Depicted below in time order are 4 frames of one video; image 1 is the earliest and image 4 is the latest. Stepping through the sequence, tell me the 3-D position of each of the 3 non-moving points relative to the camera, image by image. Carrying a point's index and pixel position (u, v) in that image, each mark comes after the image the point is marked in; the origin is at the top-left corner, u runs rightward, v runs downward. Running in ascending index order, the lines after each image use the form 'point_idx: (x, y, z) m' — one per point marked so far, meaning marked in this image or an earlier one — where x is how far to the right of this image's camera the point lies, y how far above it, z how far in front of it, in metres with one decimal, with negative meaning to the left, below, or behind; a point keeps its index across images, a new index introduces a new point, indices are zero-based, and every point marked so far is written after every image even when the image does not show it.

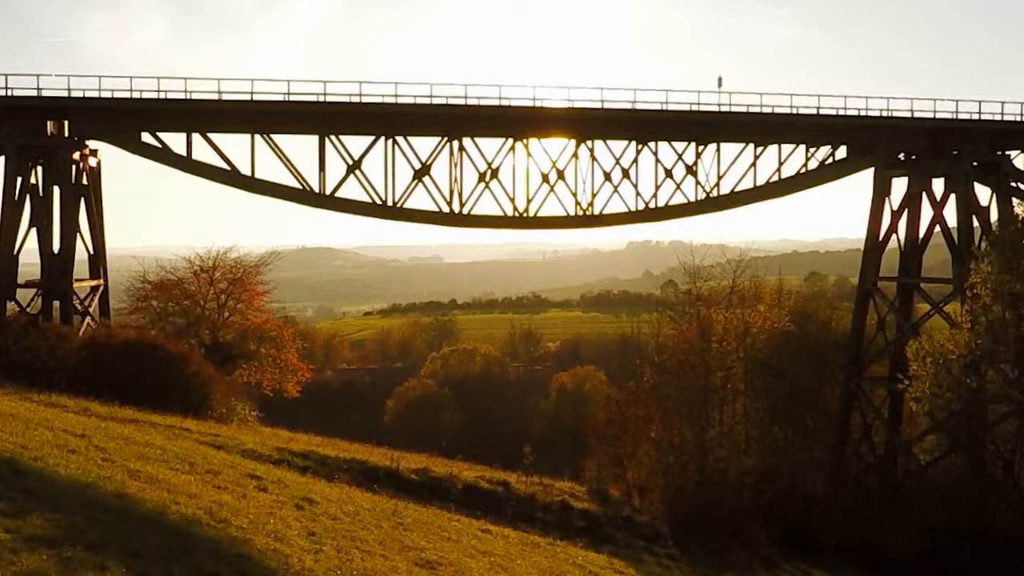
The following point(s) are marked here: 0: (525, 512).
0: (+0.2, -4.3, +17.4) m
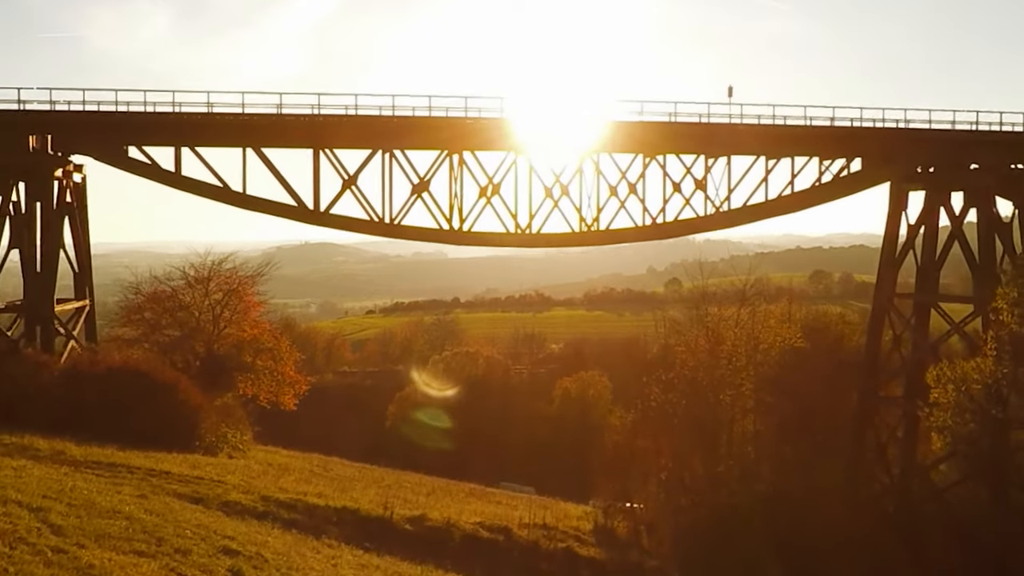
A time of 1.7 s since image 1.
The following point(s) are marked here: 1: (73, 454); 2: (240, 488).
0: (+0.3, -4.9, +16.4) m
1: (-7.2, -2.7, +15.2) m
2: (-4.6, -3.4, +15.5) m
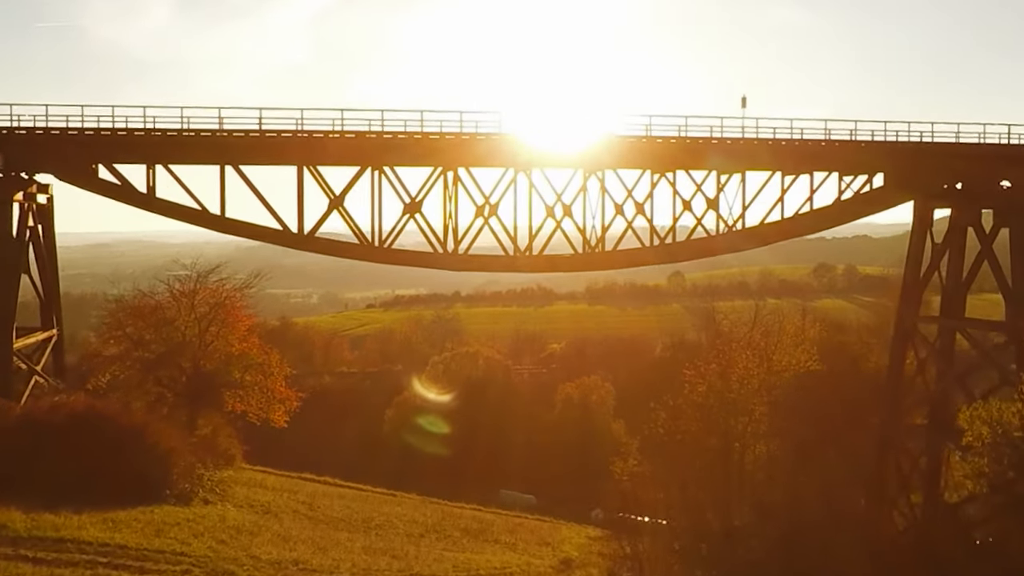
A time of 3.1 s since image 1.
0: (+0.2, -5.7, +14.8) m
1: (-7.3, -3.5, +13.6) m
2: (-4.6, -4.2, +13.9) m
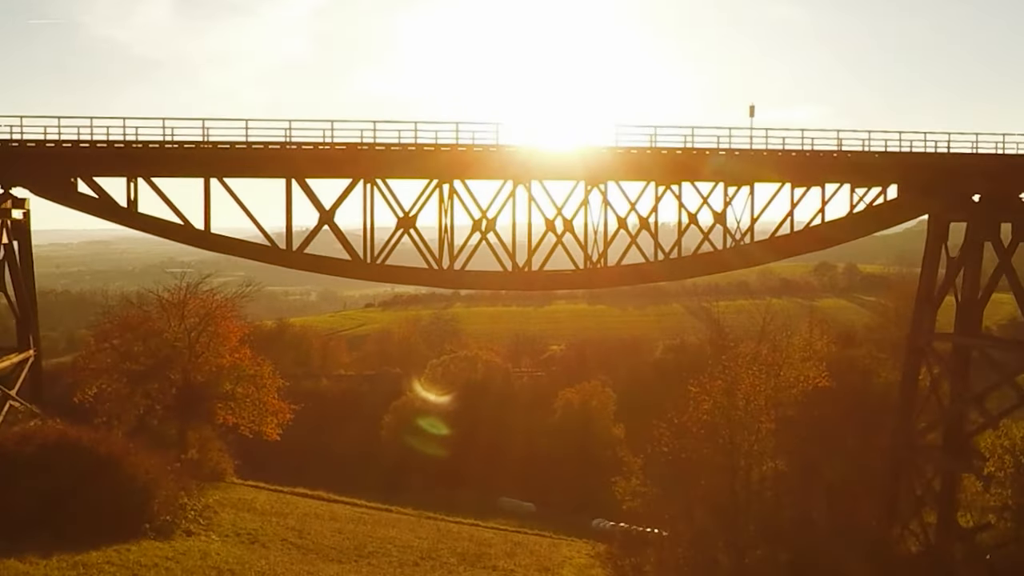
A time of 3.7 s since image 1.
0: (+0.2, -6.1, +13.9) m
1: (-7.3, -4.0, +12.6) m
2: (-4.7, -4.6, +12.9) m
